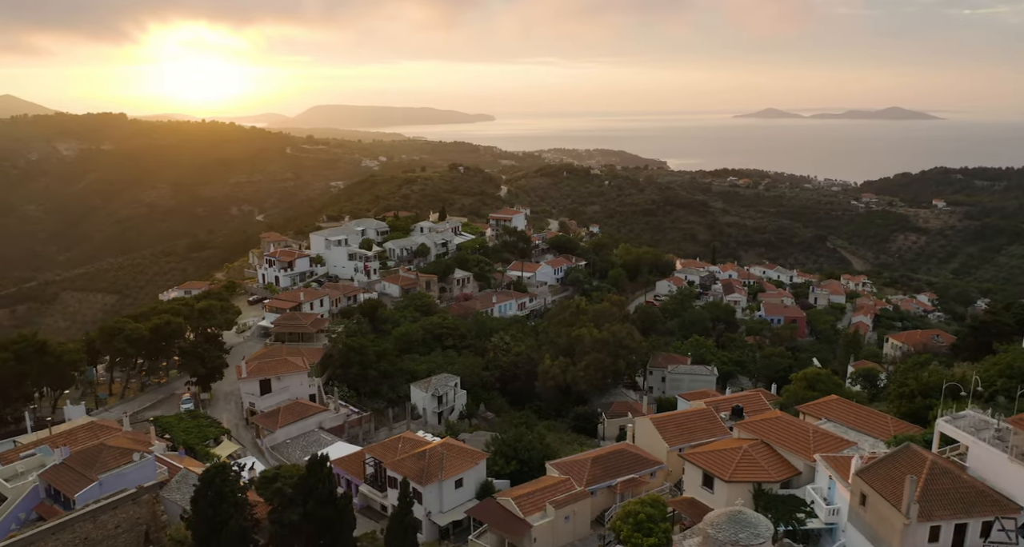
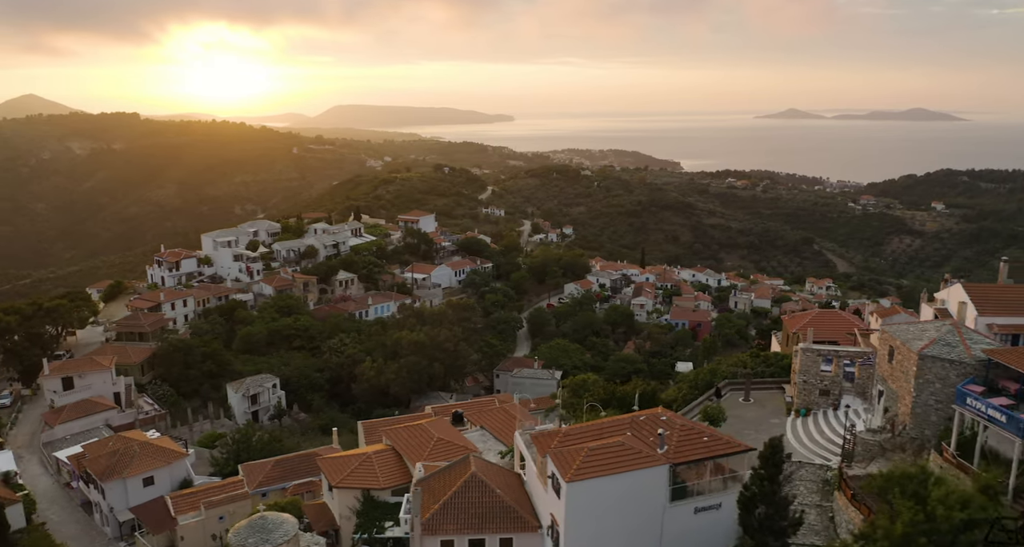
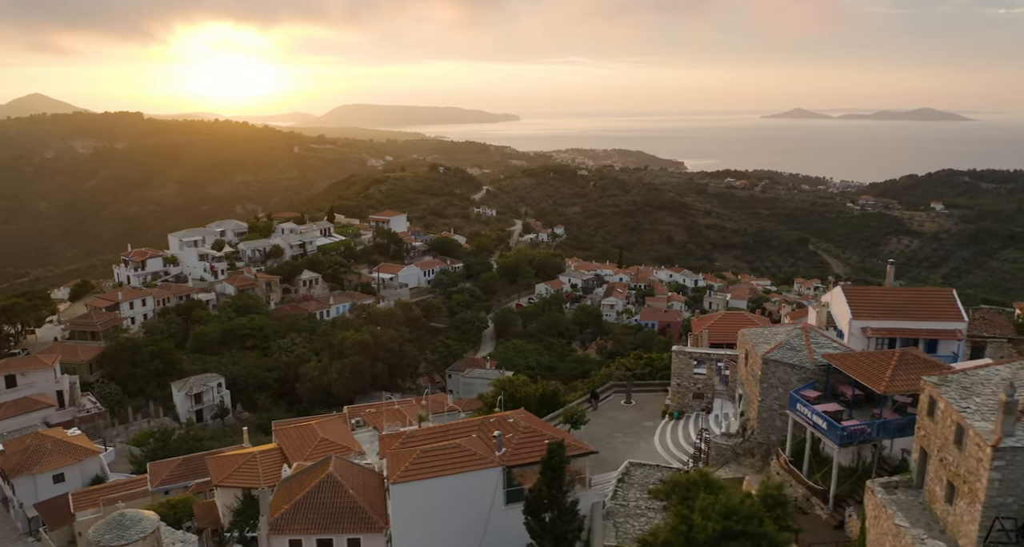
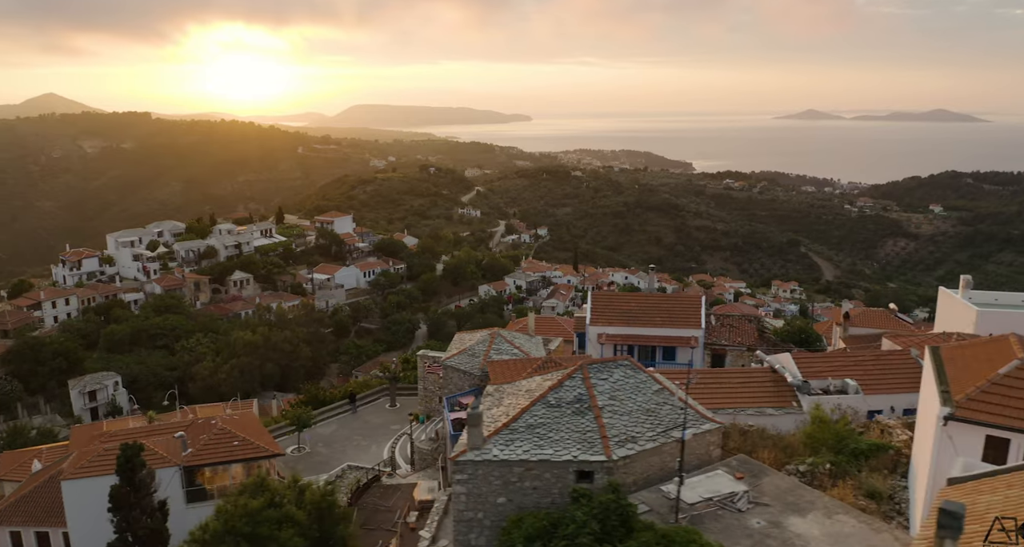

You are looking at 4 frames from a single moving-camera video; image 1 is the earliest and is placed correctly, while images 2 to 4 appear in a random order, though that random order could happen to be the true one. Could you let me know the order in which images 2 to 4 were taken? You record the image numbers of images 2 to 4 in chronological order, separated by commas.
2, 3, 4
